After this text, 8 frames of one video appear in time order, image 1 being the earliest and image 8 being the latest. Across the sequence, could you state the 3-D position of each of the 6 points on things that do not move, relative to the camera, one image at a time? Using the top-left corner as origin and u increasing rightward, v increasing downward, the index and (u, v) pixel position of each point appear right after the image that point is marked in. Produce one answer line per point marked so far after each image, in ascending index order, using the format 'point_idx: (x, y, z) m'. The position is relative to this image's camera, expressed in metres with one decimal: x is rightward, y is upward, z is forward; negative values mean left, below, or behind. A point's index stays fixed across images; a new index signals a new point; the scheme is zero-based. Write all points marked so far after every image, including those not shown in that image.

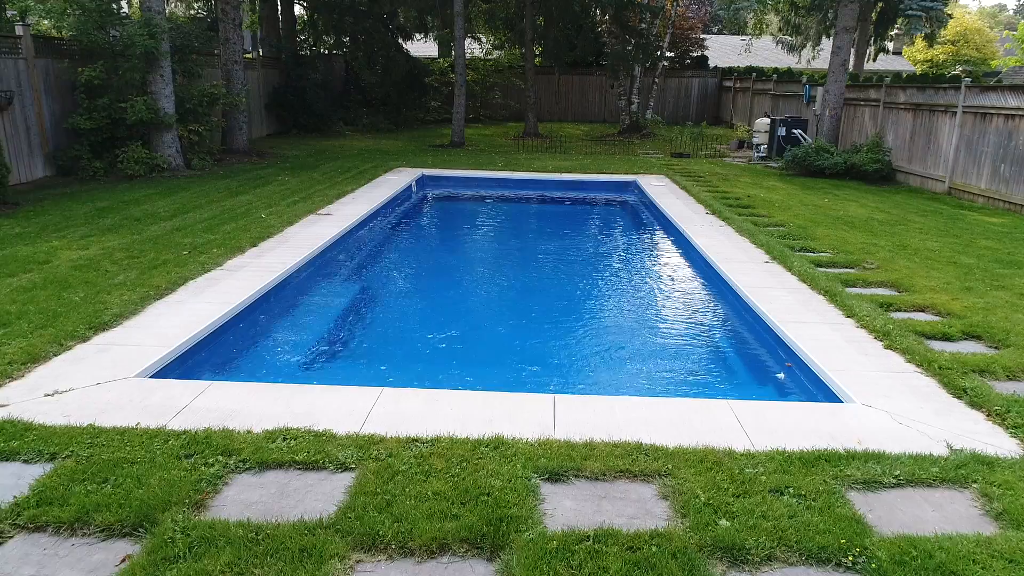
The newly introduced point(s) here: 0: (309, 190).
0: (-2.2, +1.0, +8.7) m
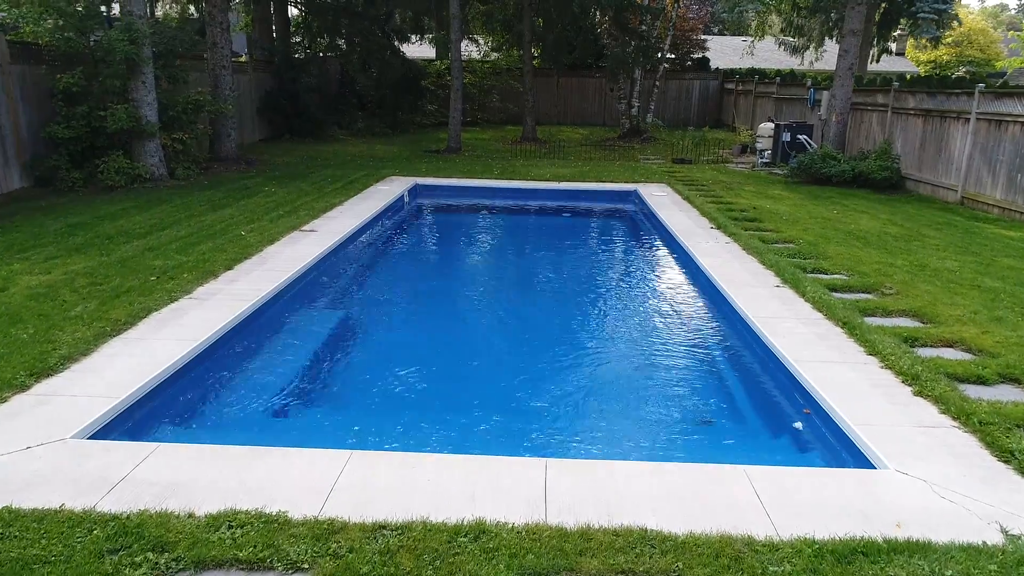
0: (-2.2, +0.9, +8.3) m
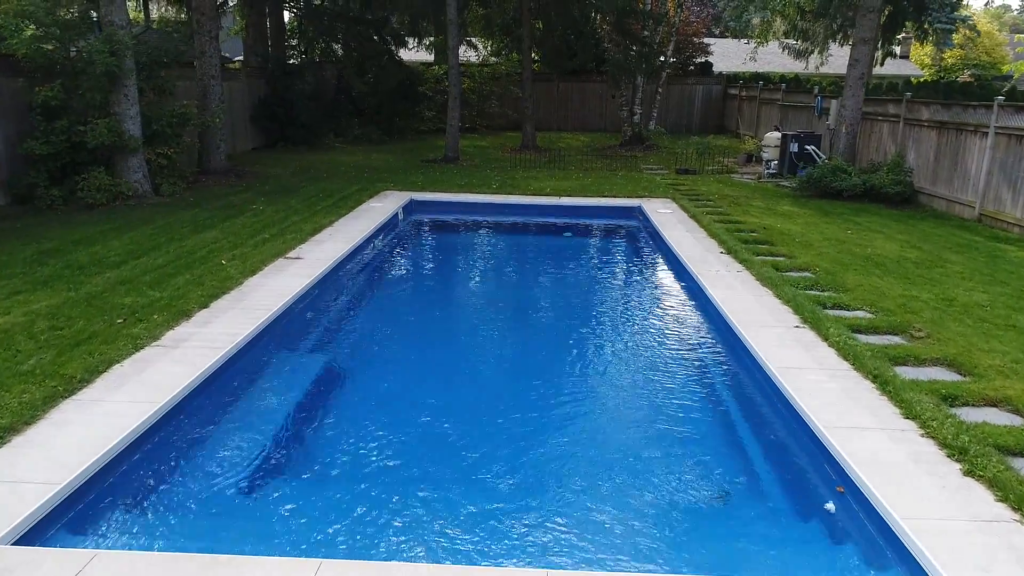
0: (-2.2, +0.6, +7.9) m
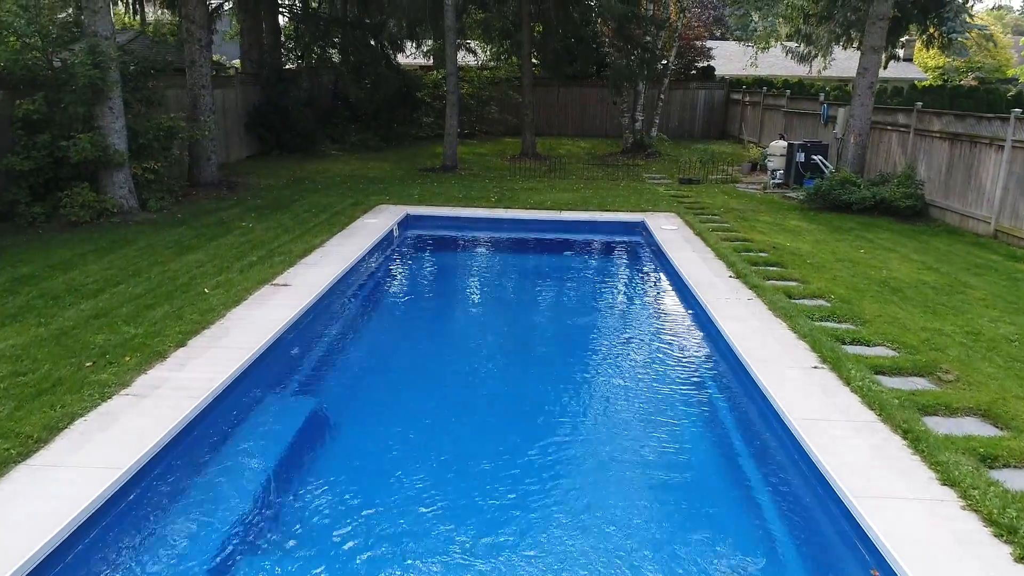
0: (-2.2, +0.4, +7.6) m
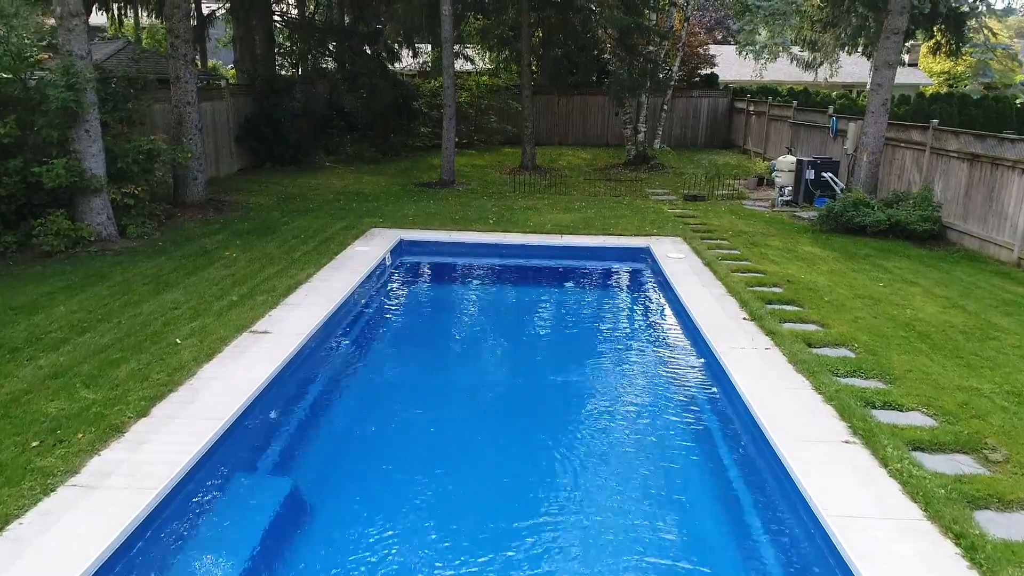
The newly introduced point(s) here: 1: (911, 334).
0: (-2.2, +0.1, +7.2) m
1: (+2.9, -0.3, +5.9) m
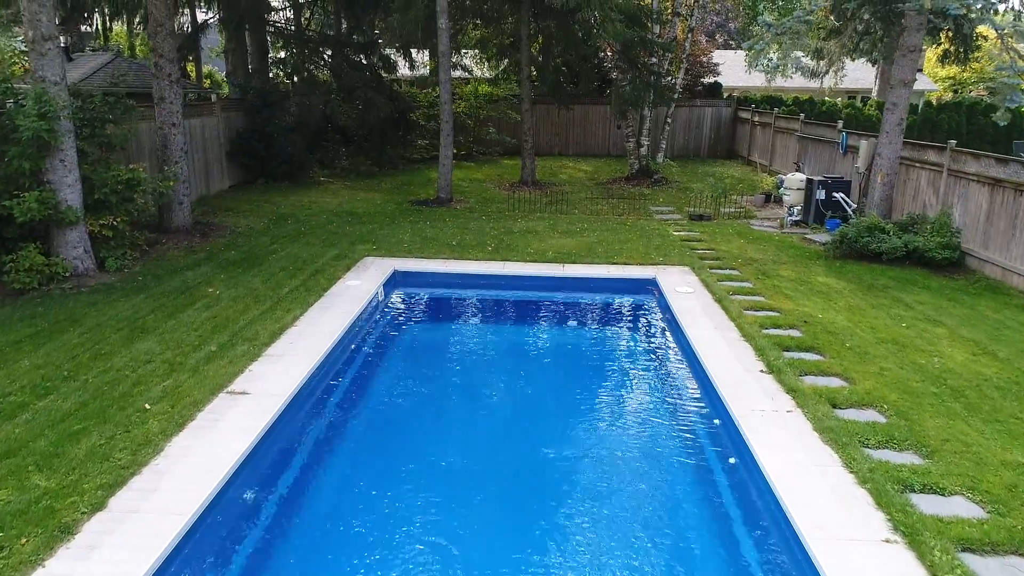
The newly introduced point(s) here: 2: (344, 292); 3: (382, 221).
0: (-2.3, -0.3, +6.7) m
1: (+2.9, -0.7, +5.5) m
2: (-1.6, 0.0, +7.8) m
3: (-1.9, +1.0, +12.0) m
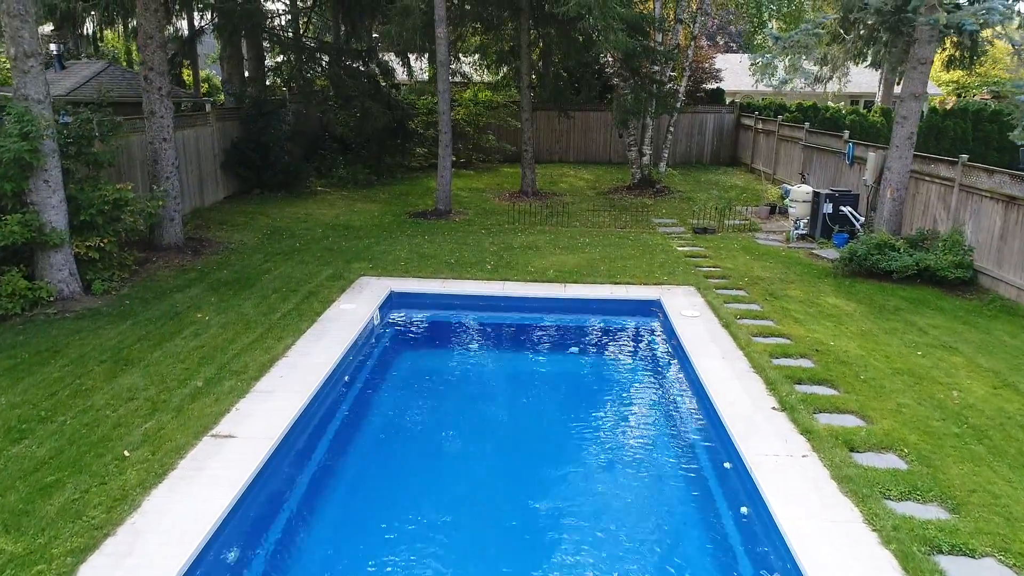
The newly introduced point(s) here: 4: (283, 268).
0: (-2.3, -0.5, +6.4) m
1: (+2.9, -0.9, +5.2) m
2: (-1.6, -0.3, +7.5) m
3: (-1.9, +0.7, +11.7) m
4: (-2.7, +0.2, +9.4) m
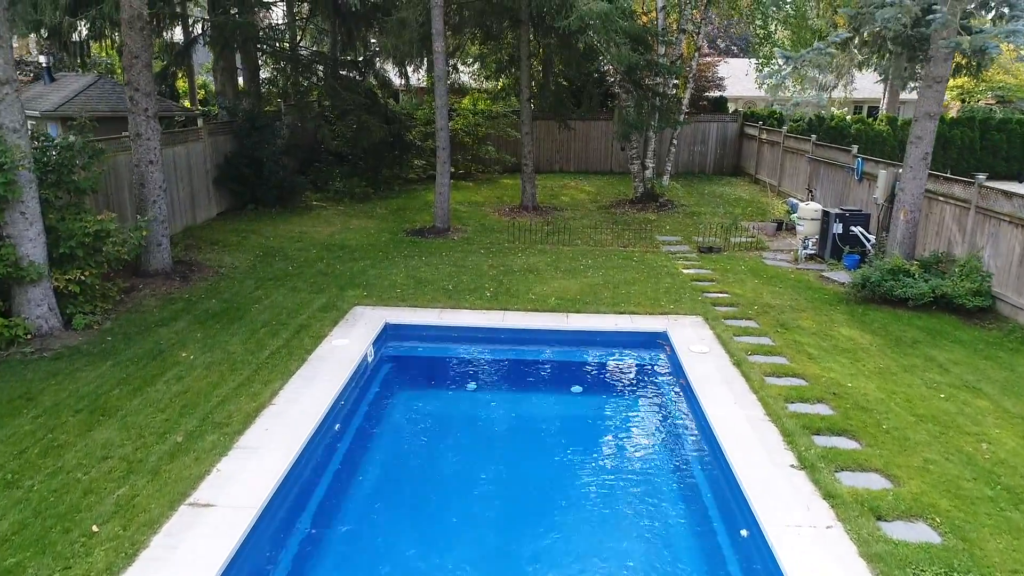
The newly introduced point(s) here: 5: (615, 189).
0: (-2.3, -0.8, +6.1) m
1: (+2.9, -1.2, +4.9) m
2: (-1.6, -0.6, +7.2) m
3: (-1.9, +0.4, +11.3) m
4: (-2.7, -0.1, +9.0) m
5: (+2.3, +2.2, +17.7) m
